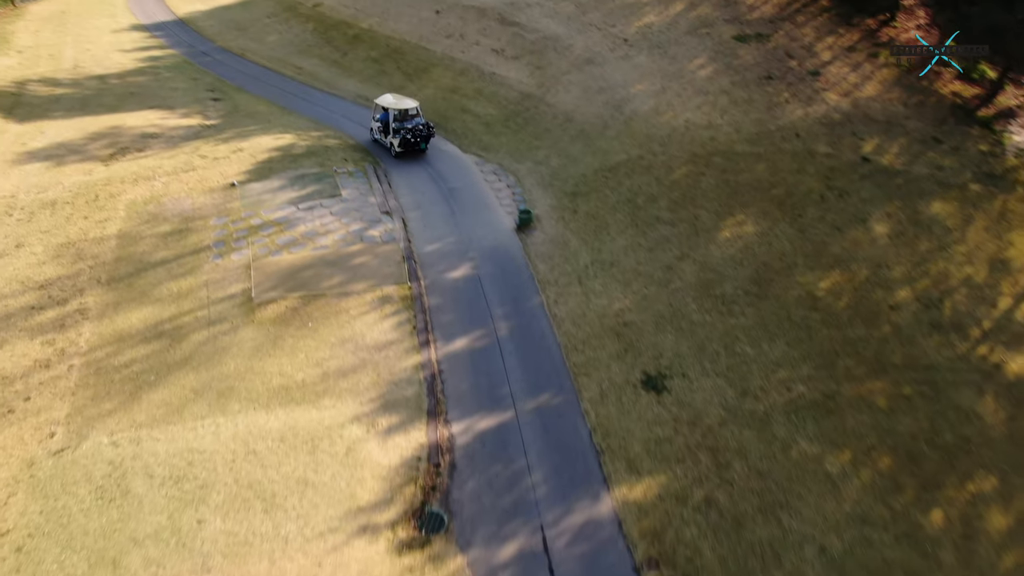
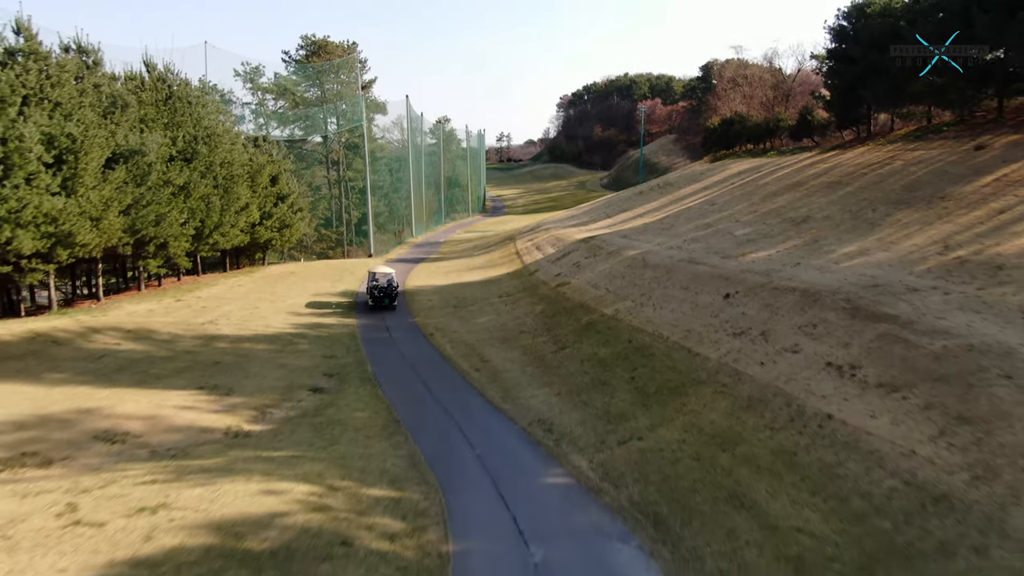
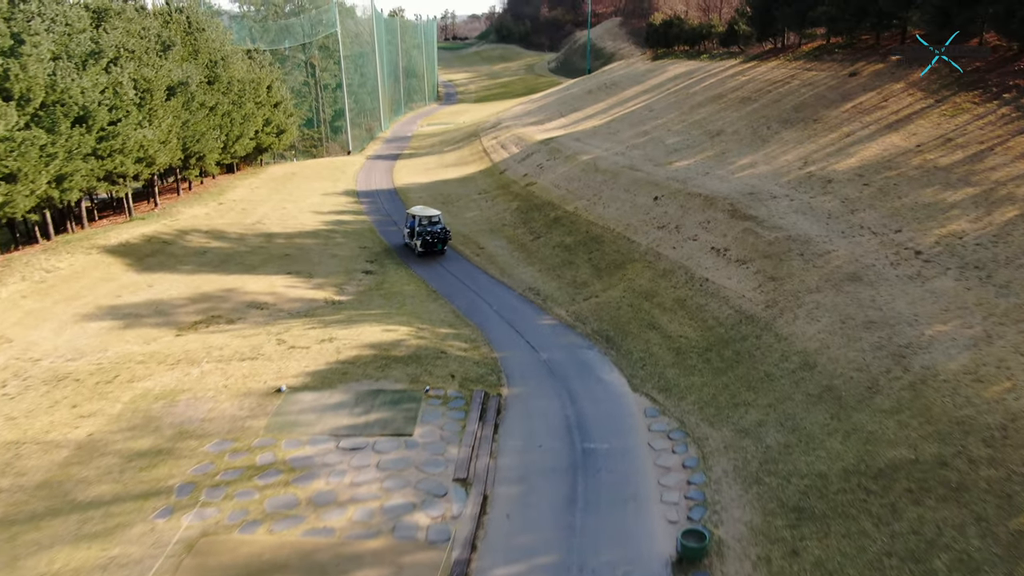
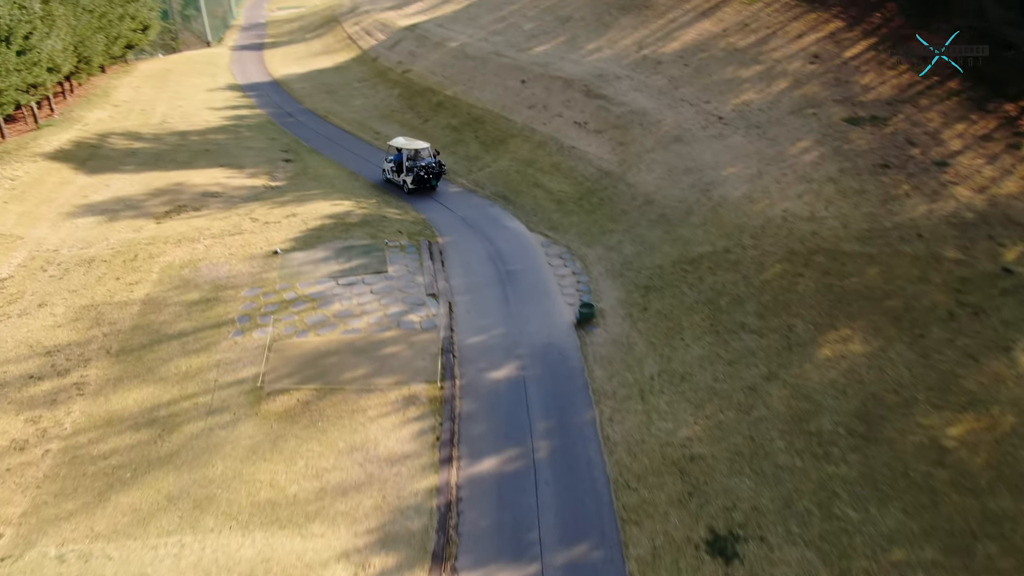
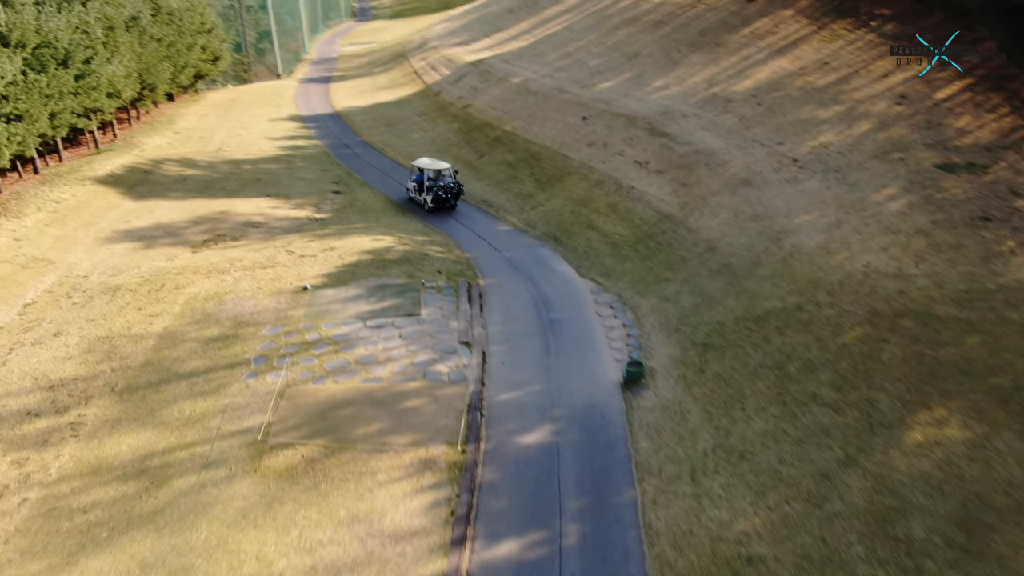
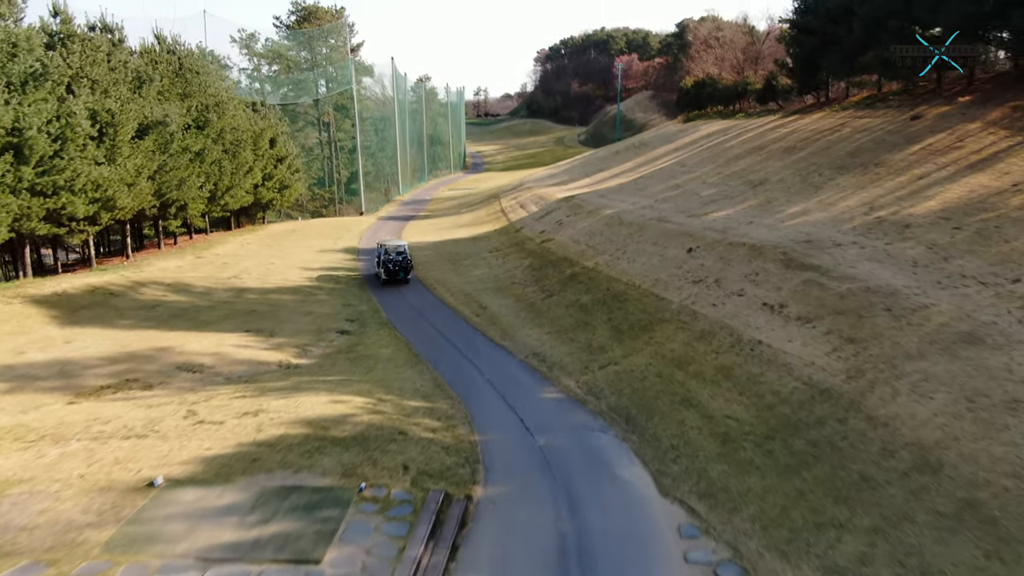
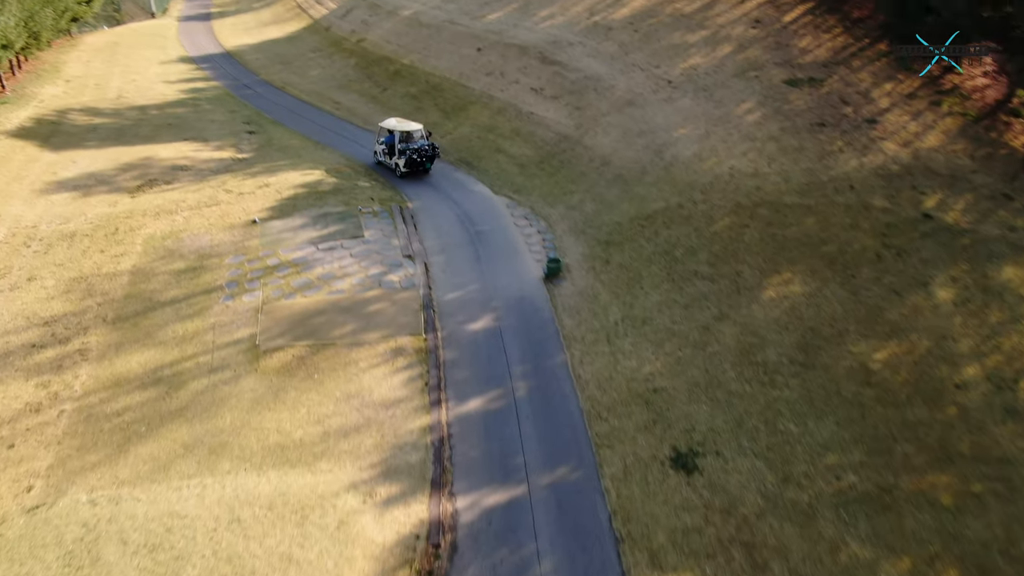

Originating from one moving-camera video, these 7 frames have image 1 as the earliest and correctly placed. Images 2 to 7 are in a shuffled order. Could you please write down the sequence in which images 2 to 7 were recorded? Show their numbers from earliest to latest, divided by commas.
7, 4, 5, 3, 6, 2
